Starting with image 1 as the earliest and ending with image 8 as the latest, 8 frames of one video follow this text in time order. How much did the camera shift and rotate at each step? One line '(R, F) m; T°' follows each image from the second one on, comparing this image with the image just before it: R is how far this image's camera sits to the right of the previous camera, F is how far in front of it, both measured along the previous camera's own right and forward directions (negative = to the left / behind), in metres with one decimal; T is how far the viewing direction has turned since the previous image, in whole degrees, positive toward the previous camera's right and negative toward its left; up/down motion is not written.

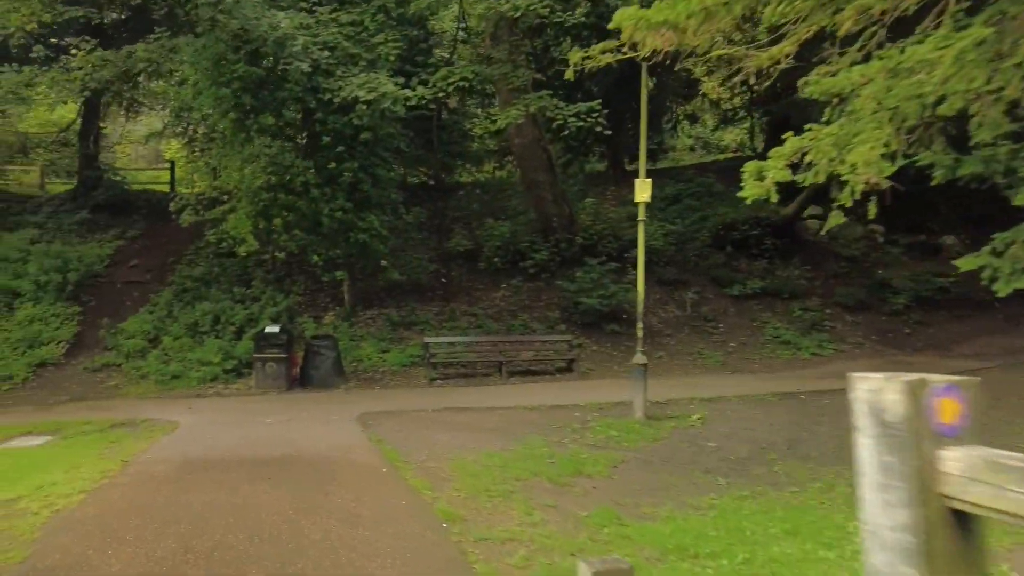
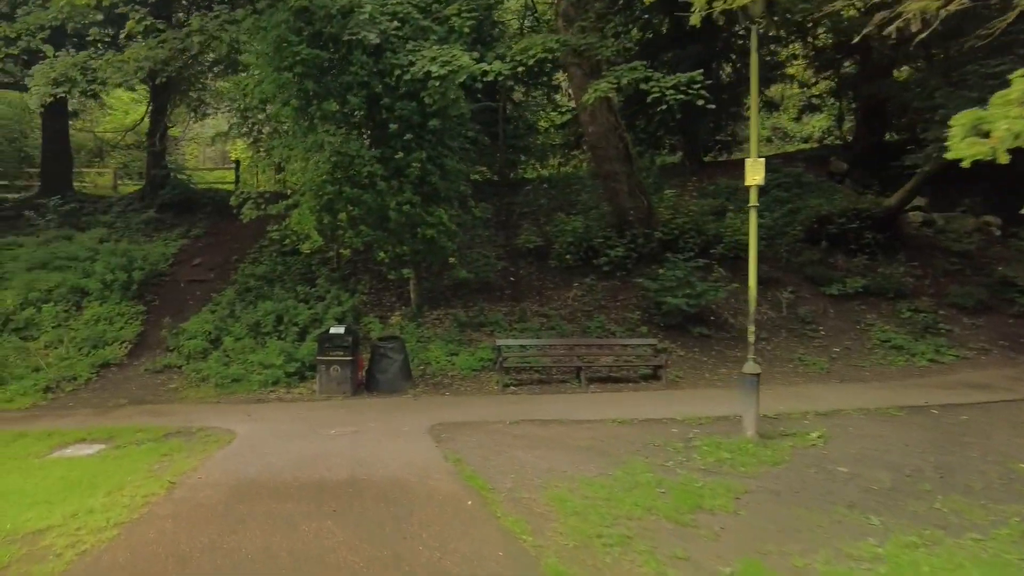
(-0.3, +0.9) m; -5°
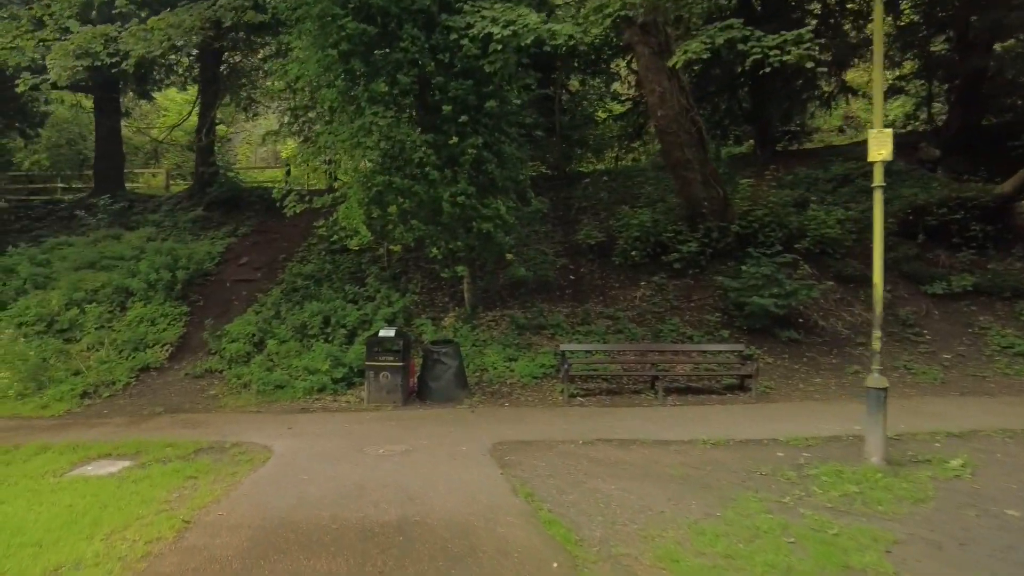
(-0.2, +1.0) m; -4°
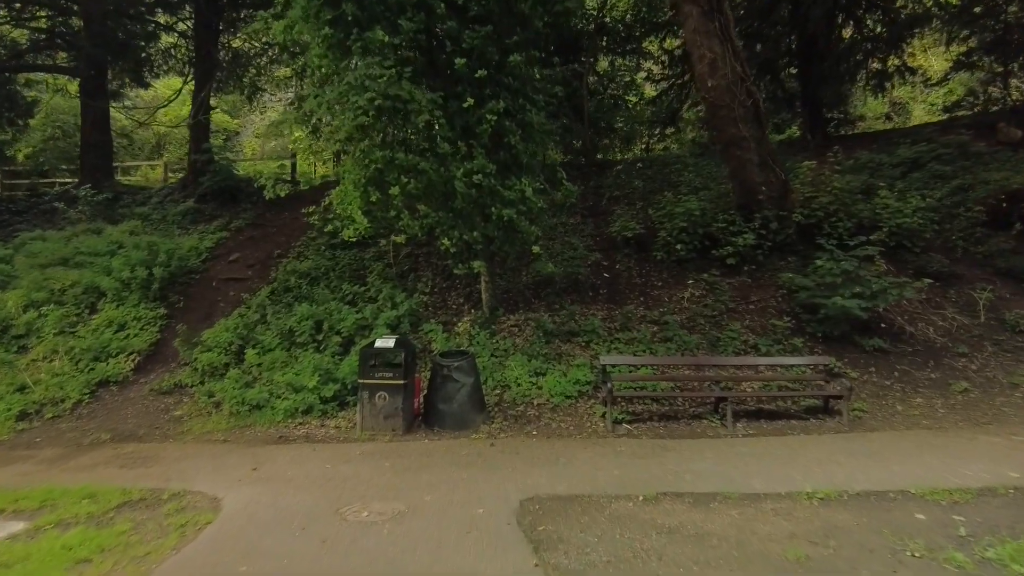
(-0.1, +1.7) m; -2°
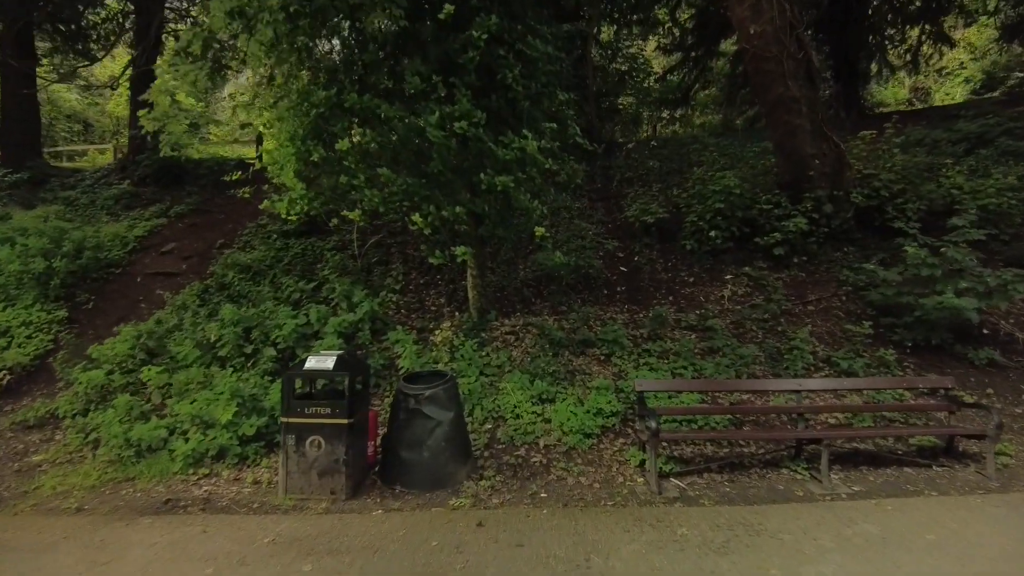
(0.0, +2.1) m; +1°
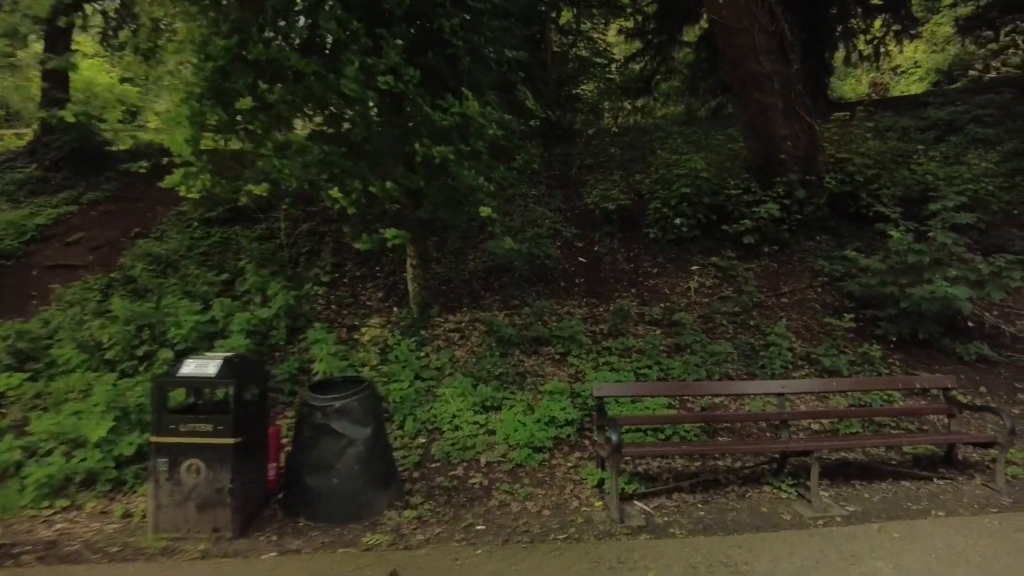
(+0.2, +0.8) m; +3°
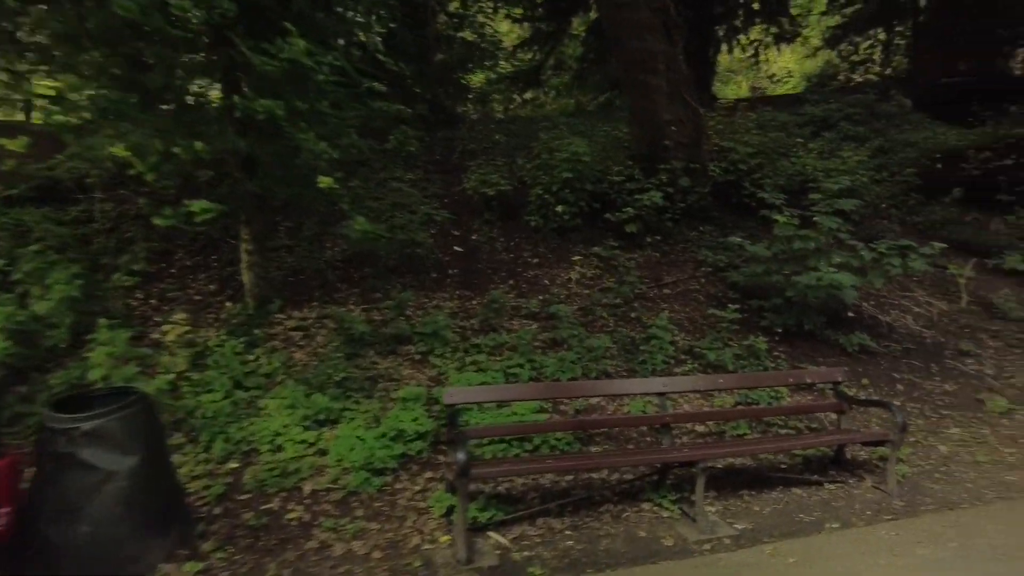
(+0.3, +0.8) m; +9°
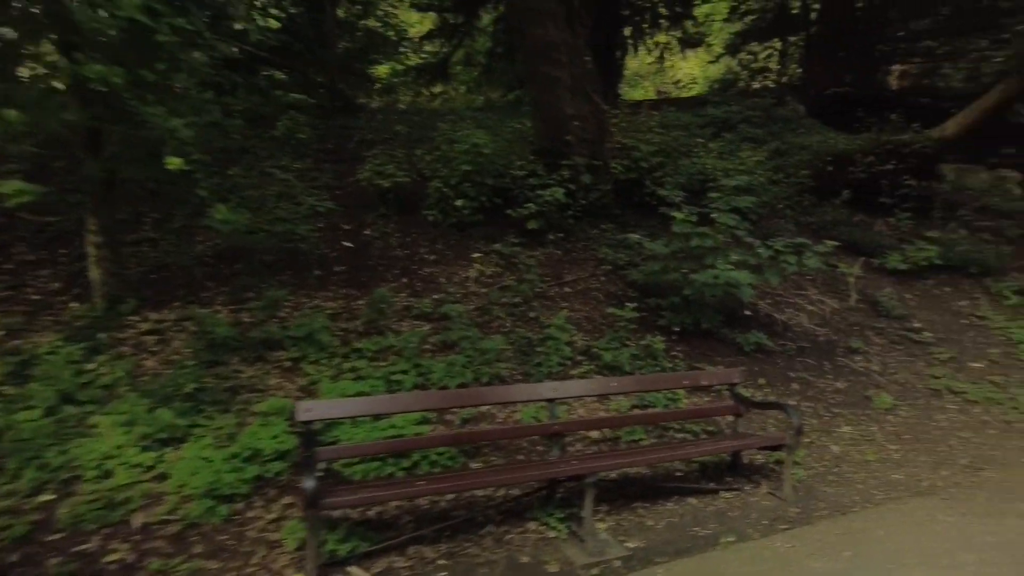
(+0.2, +0.4) m; +7°
